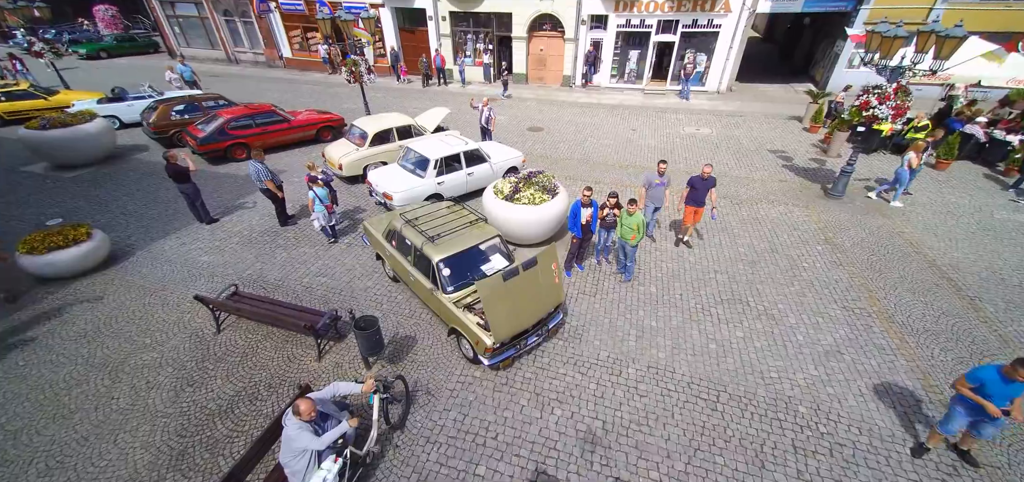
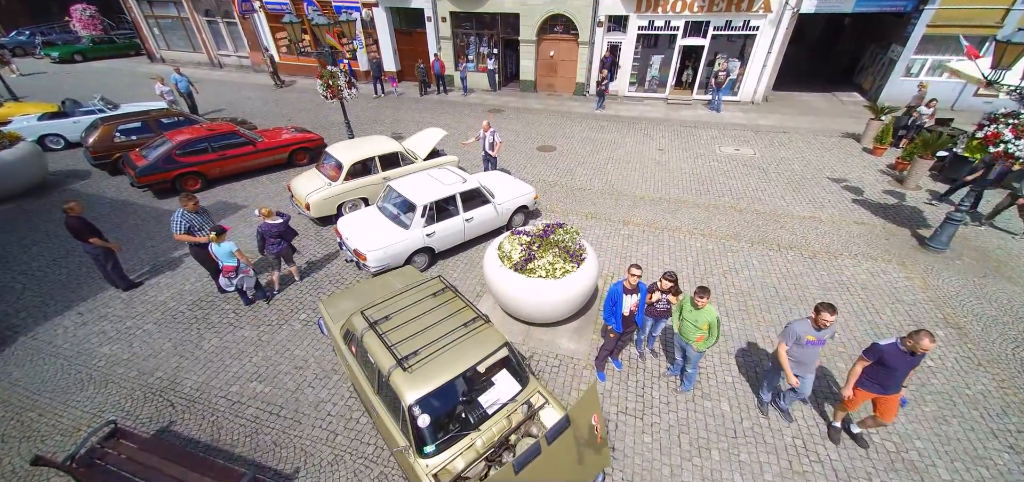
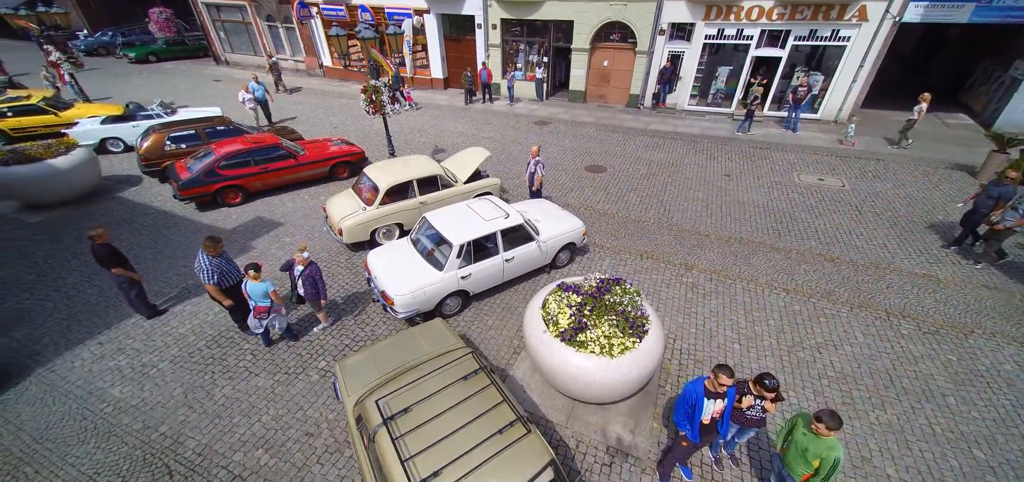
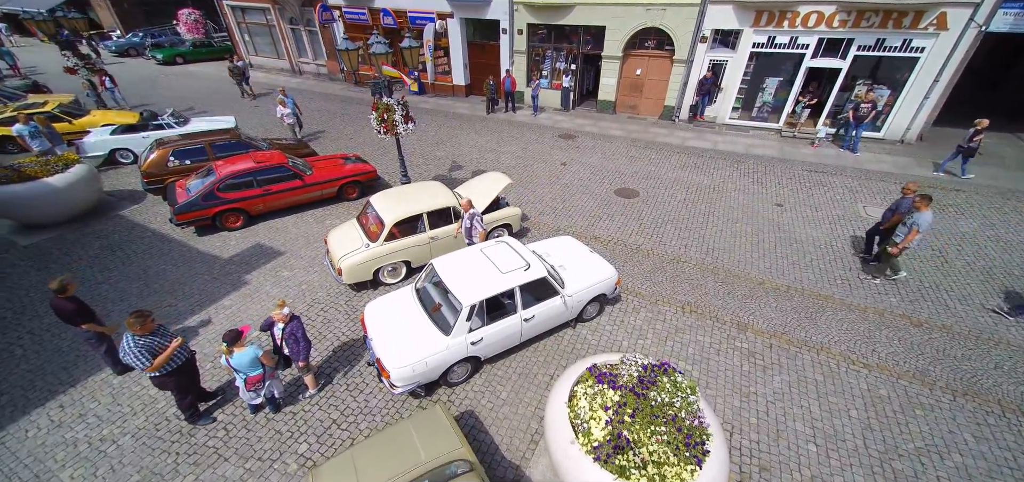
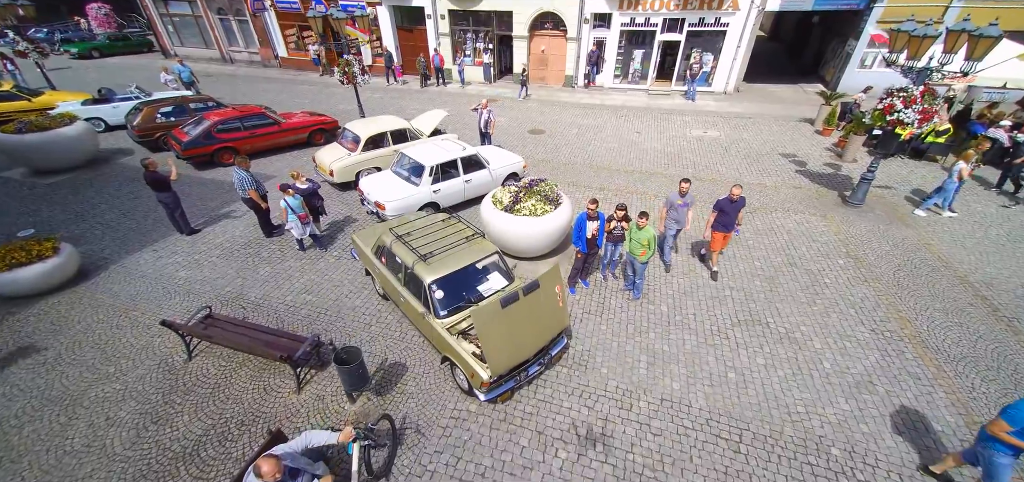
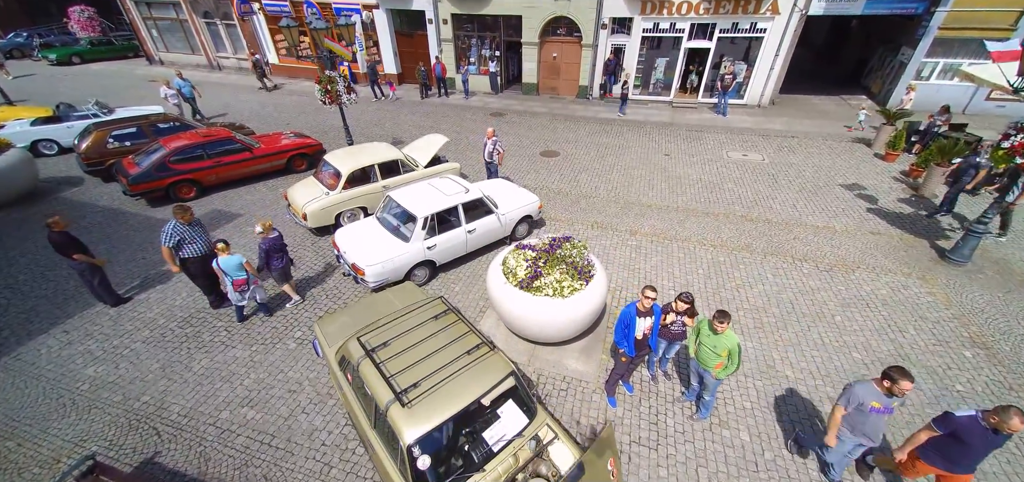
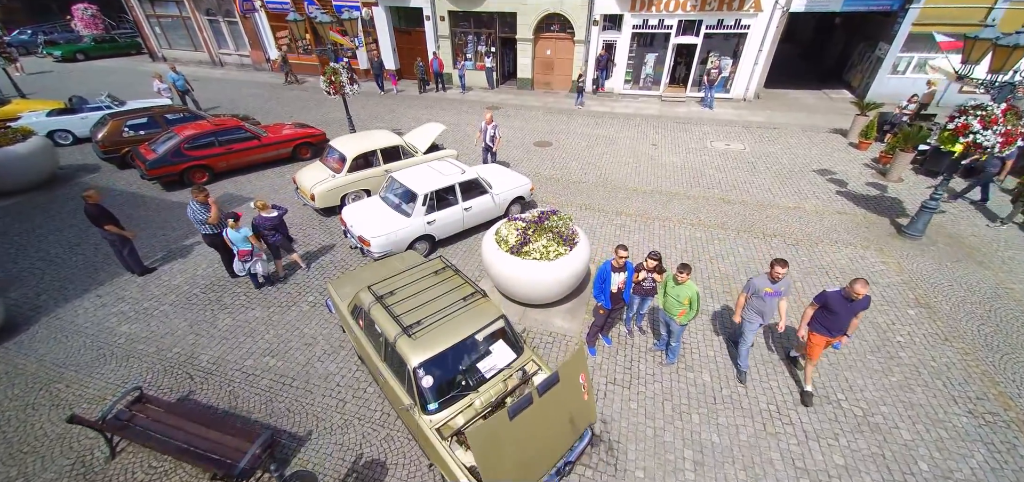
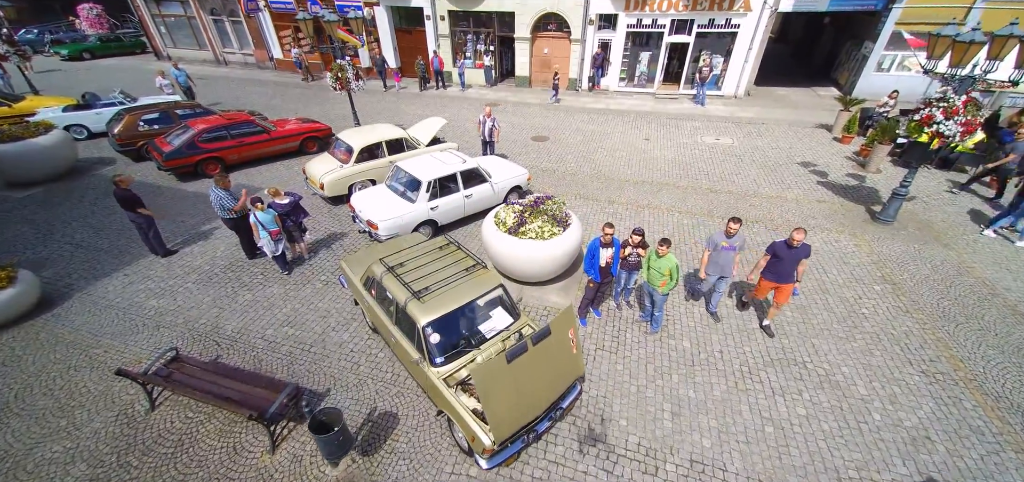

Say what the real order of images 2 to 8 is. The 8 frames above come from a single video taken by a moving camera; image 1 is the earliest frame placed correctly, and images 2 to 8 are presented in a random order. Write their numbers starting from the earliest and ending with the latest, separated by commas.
5, 8, 7, 2, 6, 3, 4
